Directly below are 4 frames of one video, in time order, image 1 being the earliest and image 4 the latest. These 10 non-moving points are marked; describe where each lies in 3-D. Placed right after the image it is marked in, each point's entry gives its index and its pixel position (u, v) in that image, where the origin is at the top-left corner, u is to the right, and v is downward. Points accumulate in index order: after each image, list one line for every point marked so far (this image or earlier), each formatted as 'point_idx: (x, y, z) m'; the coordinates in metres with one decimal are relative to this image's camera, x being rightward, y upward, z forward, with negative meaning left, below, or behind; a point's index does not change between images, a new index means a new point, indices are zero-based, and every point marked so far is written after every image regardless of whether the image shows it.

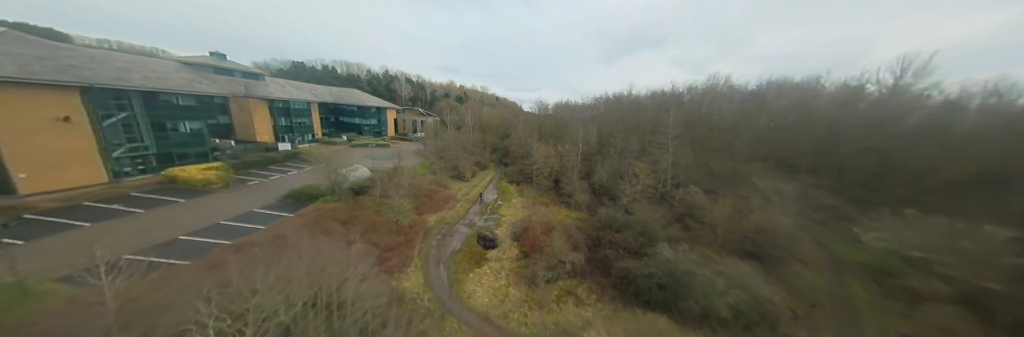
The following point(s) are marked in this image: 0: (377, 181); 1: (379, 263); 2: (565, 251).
0: (-10.7, -1.0, +18.1) m
1: (-6.5, -4.6, +11.1) m
2: (+3.0, -4.7, +12.9) m
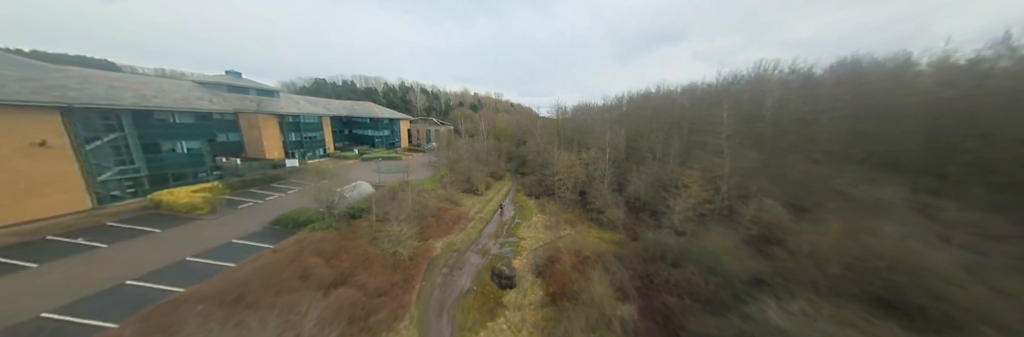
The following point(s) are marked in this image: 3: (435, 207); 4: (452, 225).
0: (-9.3, -2.2, +15.7) m
1: (-5.6, -5.6, +8.4) m
2: (+4.0, -5.5, +9.4) m
3: (-6.4, -3.1, +18.7) m
4: (-4.7, -4.4, +17.8) m
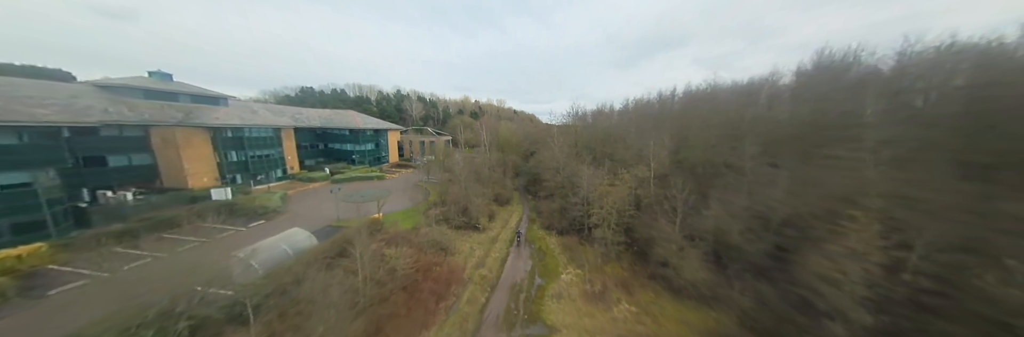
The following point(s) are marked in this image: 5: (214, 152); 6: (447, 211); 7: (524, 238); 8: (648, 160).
0: (-8.4, -4.2, +8.8) m
1: (-4.6, -7.2, +1.3) m
2: (+5.0, -6.9, +2.2) m
3: (-5.4, -5.1, +11.7) m
4: (-3.6, -6.3, +10.7) m
5: (-25.9, +1.4, +19.7) m
6: (-5.3, -3.5, +18.8) m
7: (+1.0, -5.6, +18.5) m
8: (+11.4, +0.8, +18.9) m
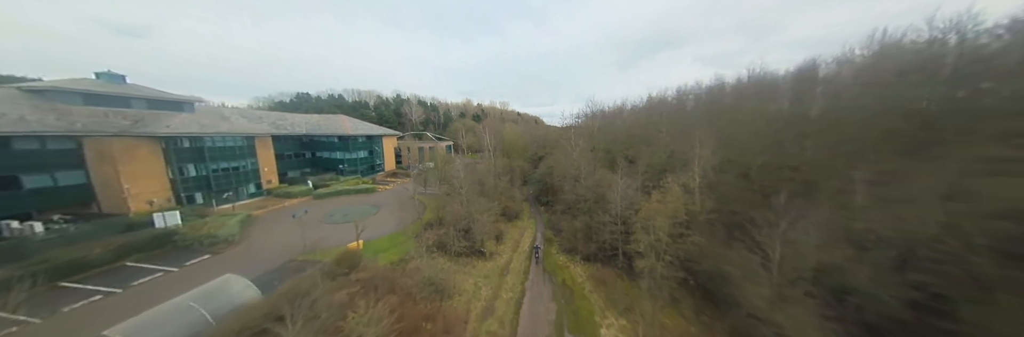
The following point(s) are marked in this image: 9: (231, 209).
0: (-7.6, -5.0, +5.1) m
1: (-3.9, -7.8, -2.4) m
2: (+5.7, -7.3, -1.7) m
3: (-4.6, -5.8, +8.0) m
4: (-2.8, -7.0, +7.0) m
5: (-25.1, +0.1, +16.5) m
6: (-4.4, -4.3, +15.1) m
7: (+1.9, -6.3, +14.7) m
8: (+12.2, +0.3, +15.1) m
9: (-21.5, -3.1, +17.2) m
